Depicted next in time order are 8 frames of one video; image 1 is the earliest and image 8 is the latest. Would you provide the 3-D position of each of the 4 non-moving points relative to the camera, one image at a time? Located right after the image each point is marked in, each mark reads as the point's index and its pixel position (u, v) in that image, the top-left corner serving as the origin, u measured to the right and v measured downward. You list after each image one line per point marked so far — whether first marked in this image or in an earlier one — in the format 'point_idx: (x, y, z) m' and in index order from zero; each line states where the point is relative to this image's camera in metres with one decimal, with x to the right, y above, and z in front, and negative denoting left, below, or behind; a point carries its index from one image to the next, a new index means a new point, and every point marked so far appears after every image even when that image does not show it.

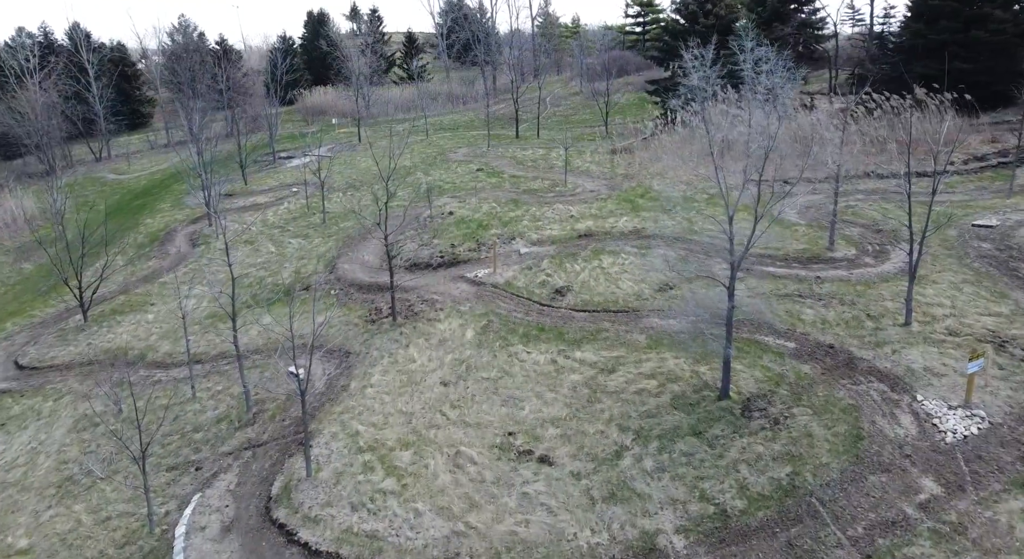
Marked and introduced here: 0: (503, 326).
0: (-0.2, -1.0, +15.1) m
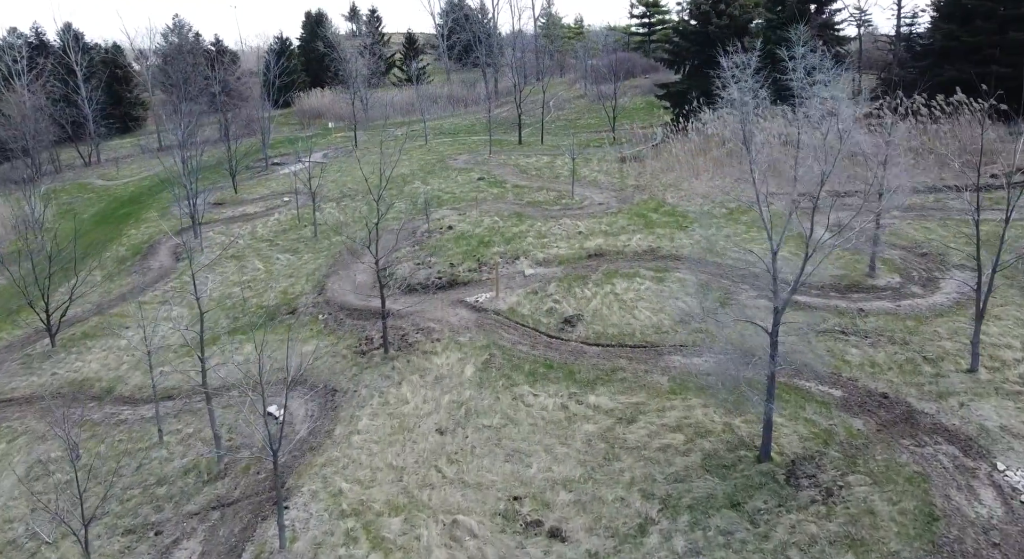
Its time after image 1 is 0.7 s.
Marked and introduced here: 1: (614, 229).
0: (-0.1, -1.6, +13.5) m
1: (+2.9, +1.4, +19.3) m
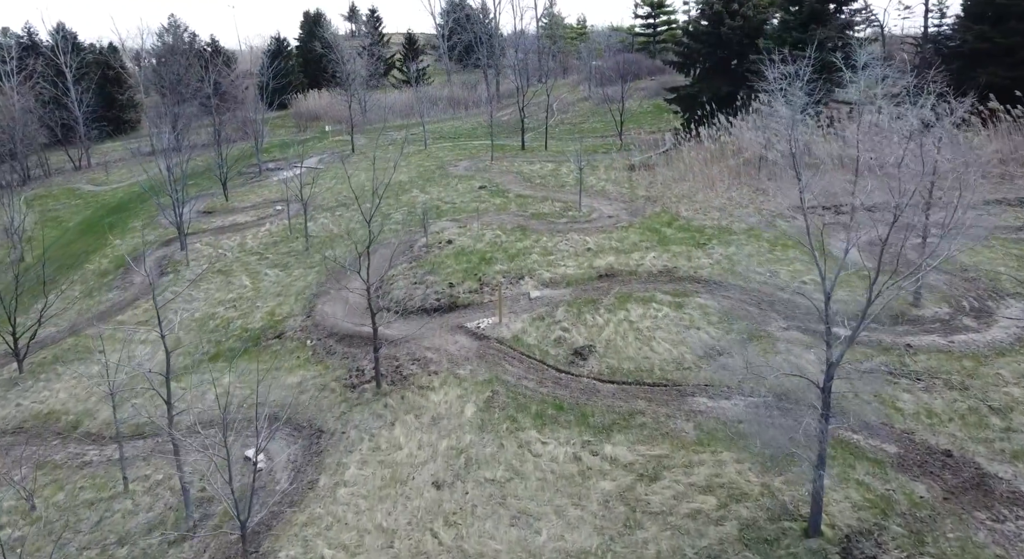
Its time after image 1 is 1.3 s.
0: (0.0, -2.1, +12.2) m
1: (+3.0, +0.9, +17.9) m
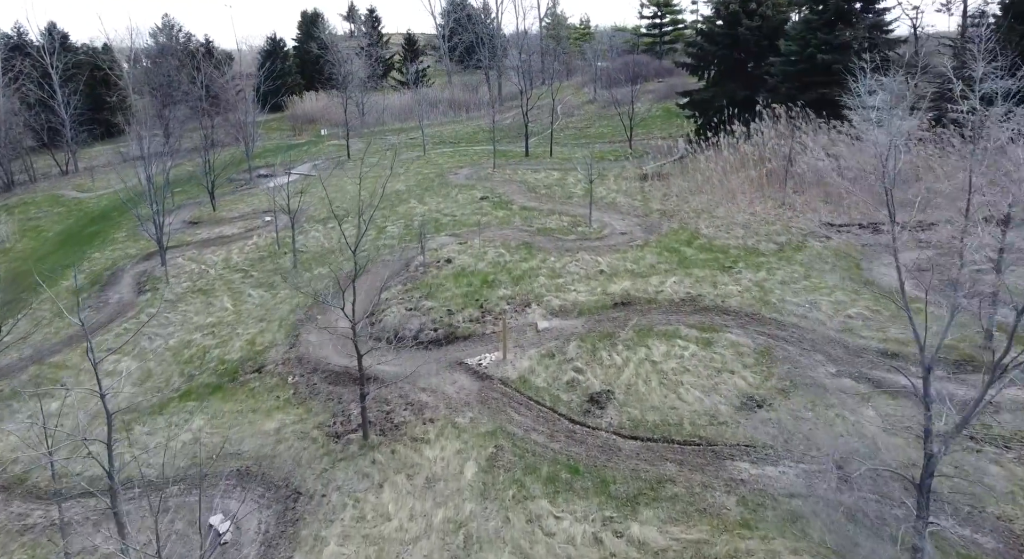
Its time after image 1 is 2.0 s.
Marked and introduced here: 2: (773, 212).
0: (+0.1, -2.7, +10.5) m
1: (+3.1, +0.2, +16.3) m
2: (+7.1, +1.8, +18.8) m
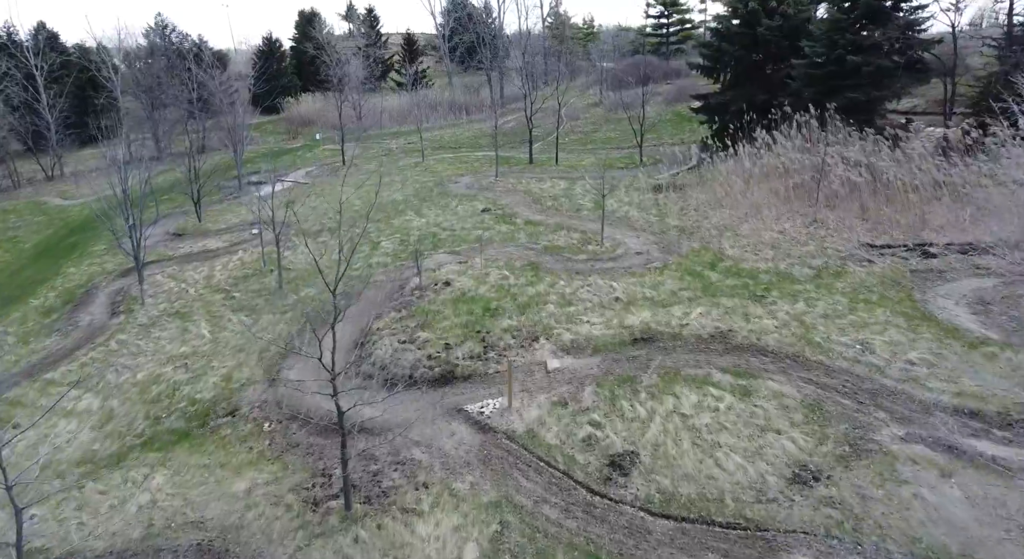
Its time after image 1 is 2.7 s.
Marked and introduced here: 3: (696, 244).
0: (+0.2, -3.3, +8.8) m
1: (+3.2, -0.4, +14.6) m
2: (+7.2, +1.2, +17.1) m
3: (+4.6, +0.9, +17.3) m
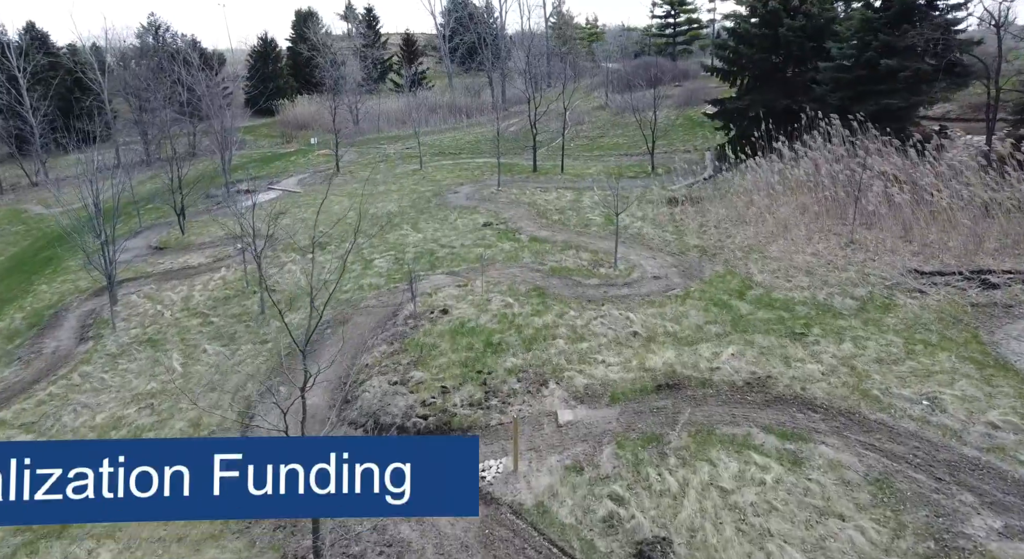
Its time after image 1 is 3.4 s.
0: (+0.3, -3.9, +7.1) m
1: (+3.3, -1.0, +12.9) m
2: (+7.3, +0.6, +15.4) m
3: (+4.7, +0.3, +15.6) m
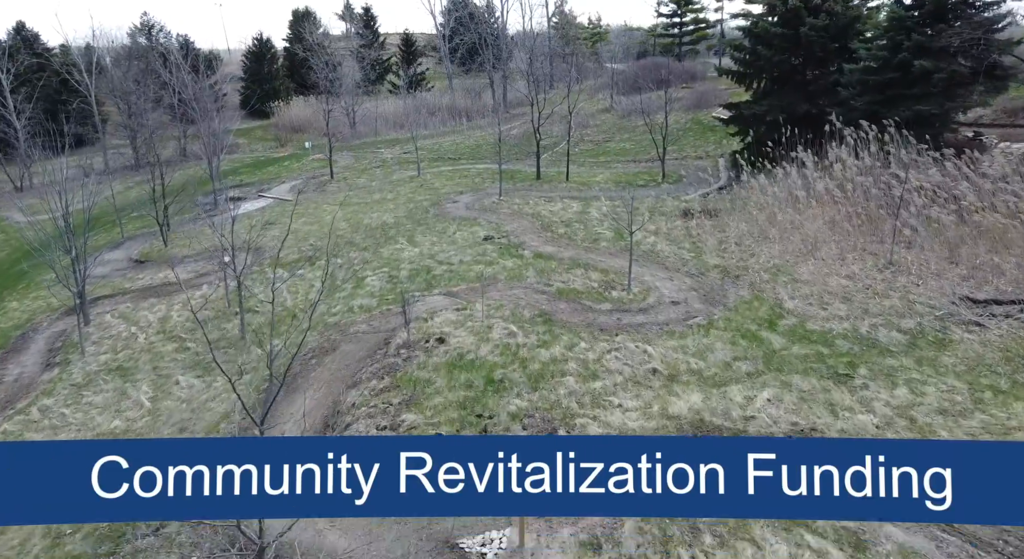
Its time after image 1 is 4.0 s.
0: (+0.3, -4.4, +5.6) m
1: (+3.4, -1.5, +11.4) m
2: (+7.4, +0.1, +13.9) m
3: (+4.8, -0.2, +14.1) m
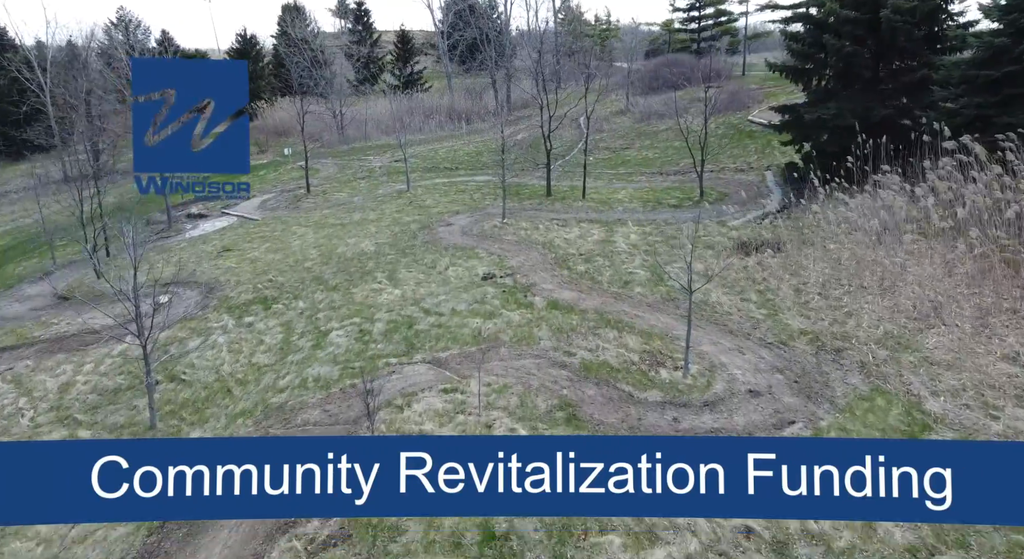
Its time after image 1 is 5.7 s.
0: (+0.4, -5.6, +1.3) m
1: (+3.5, -2.6, +7.1) m
2: (+7.5, -1.1, +9.6) m
3: (+4.9, -1.4, +9.7) m
